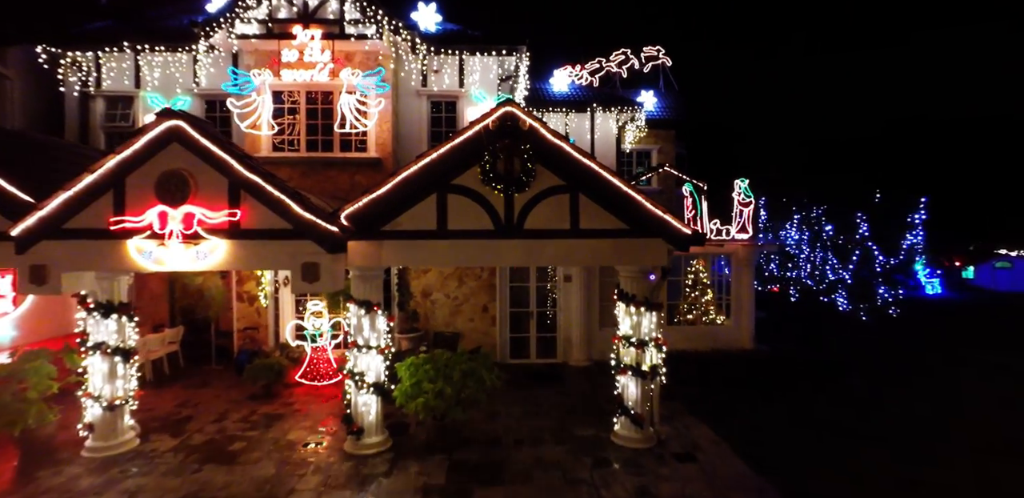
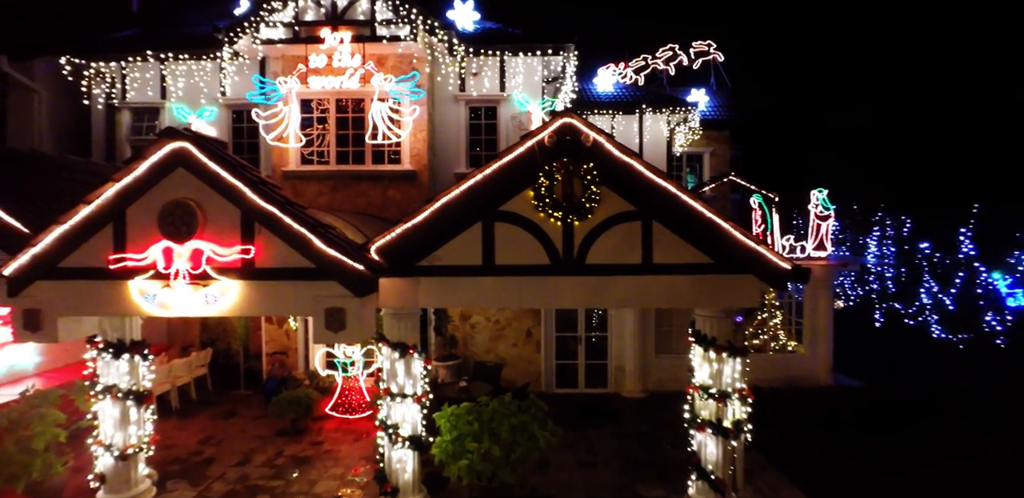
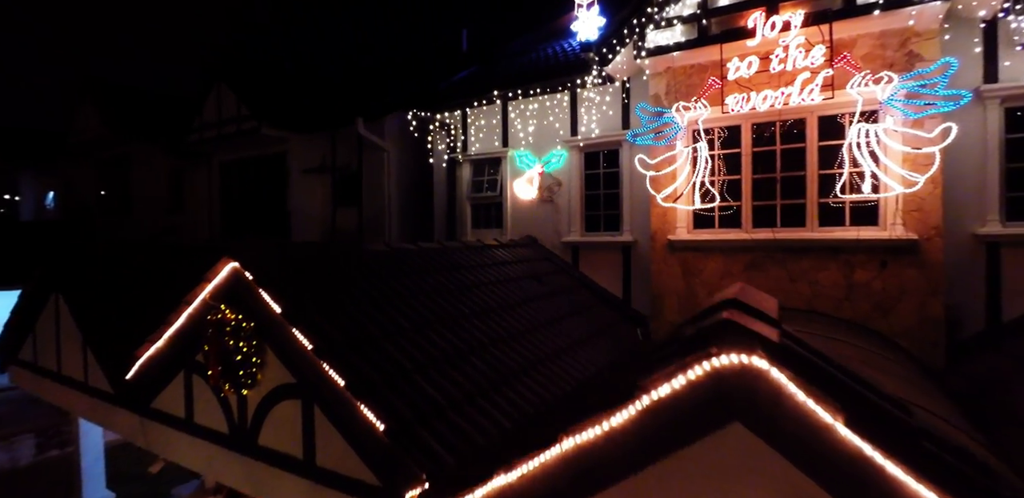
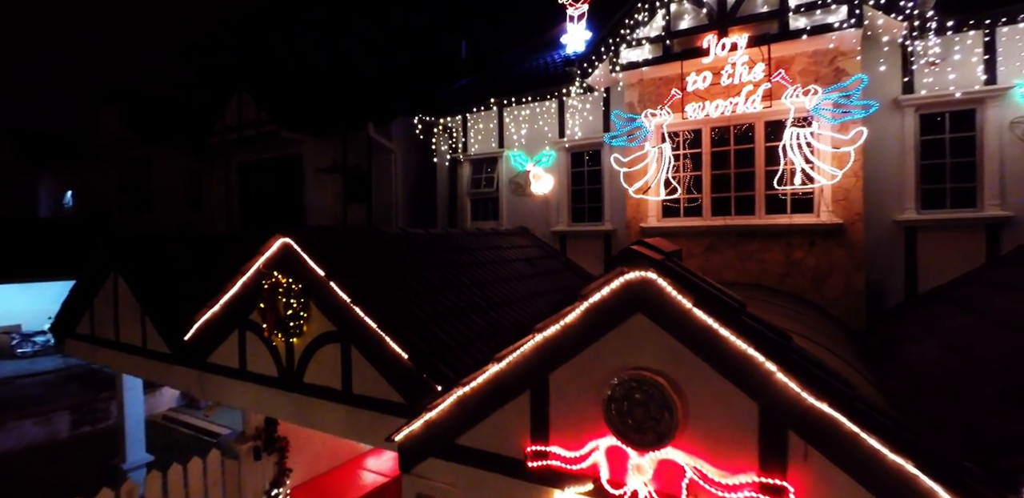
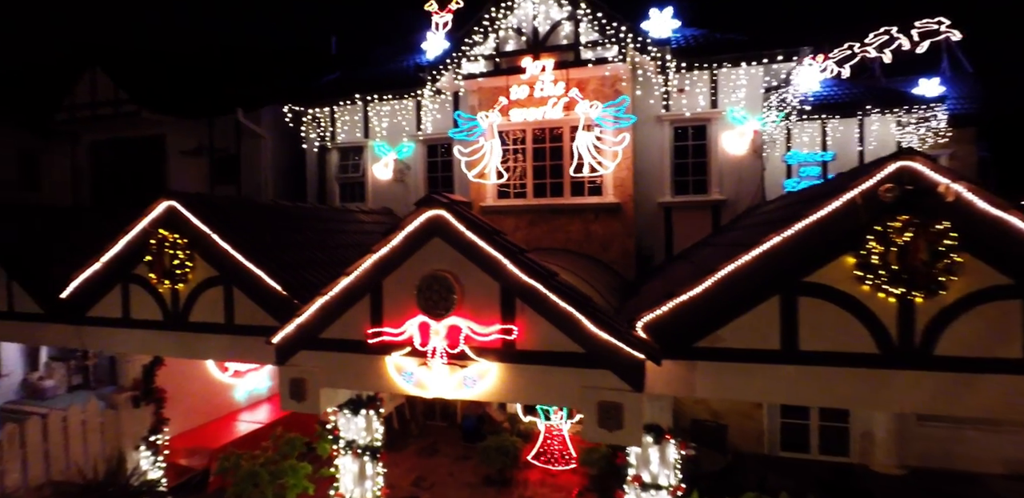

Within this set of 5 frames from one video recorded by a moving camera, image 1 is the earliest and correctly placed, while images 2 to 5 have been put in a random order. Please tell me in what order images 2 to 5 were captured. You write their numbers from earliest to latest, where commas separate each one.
2, 5, 4, 3
